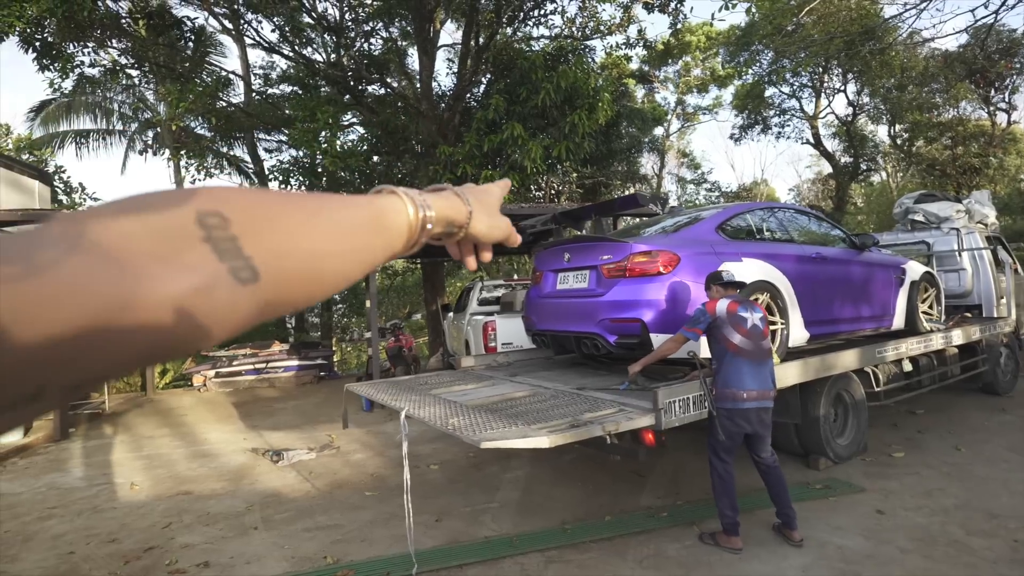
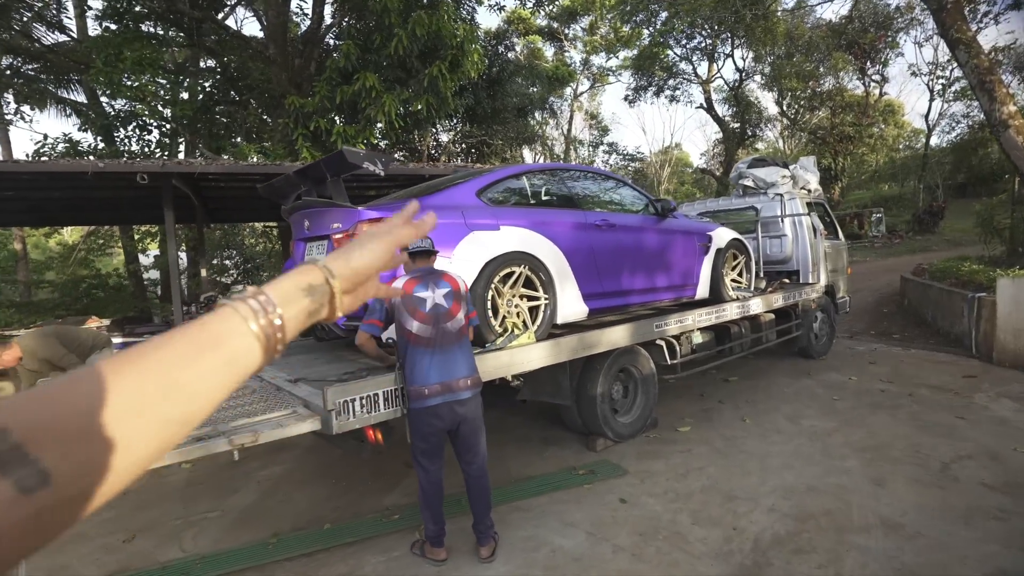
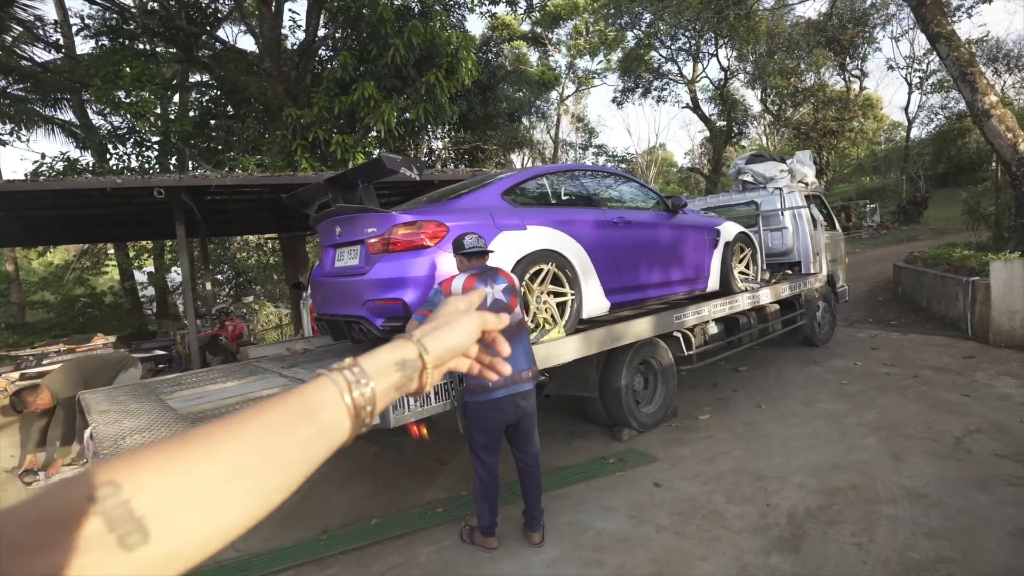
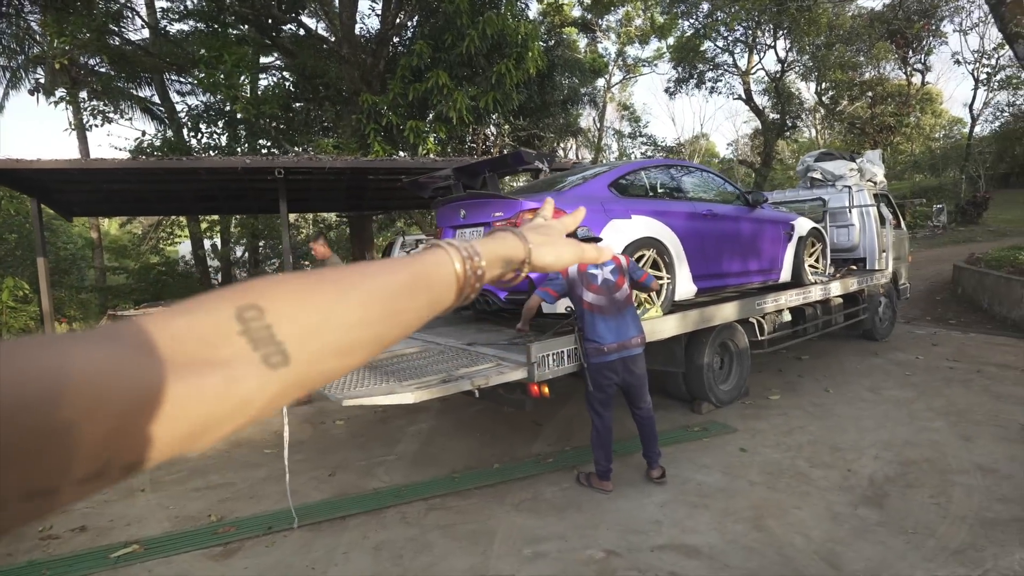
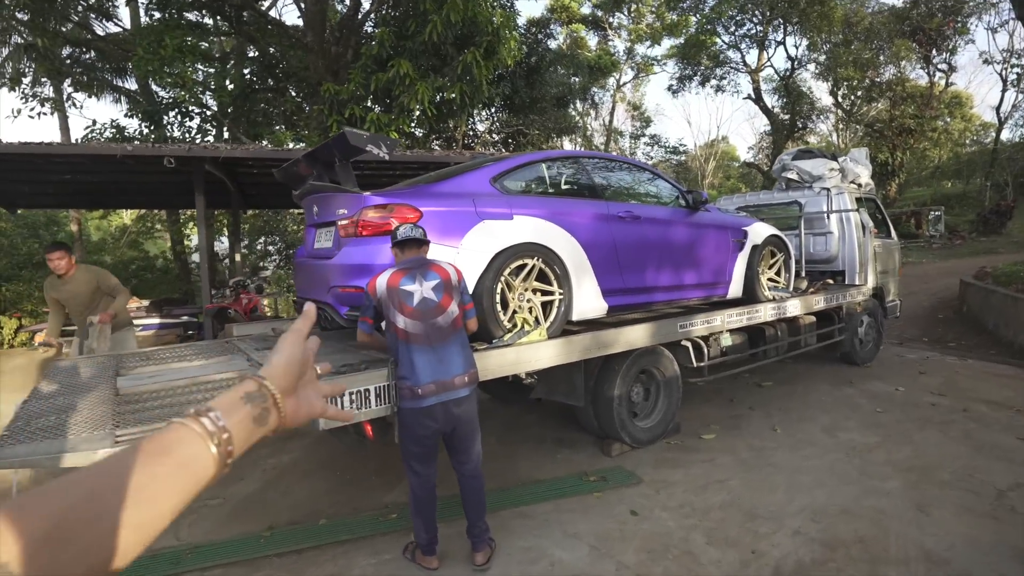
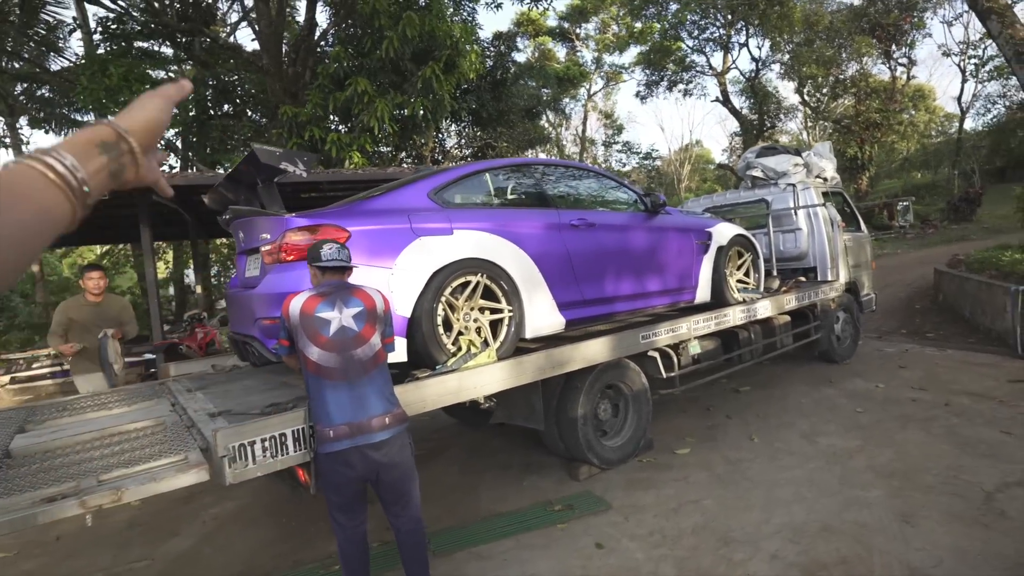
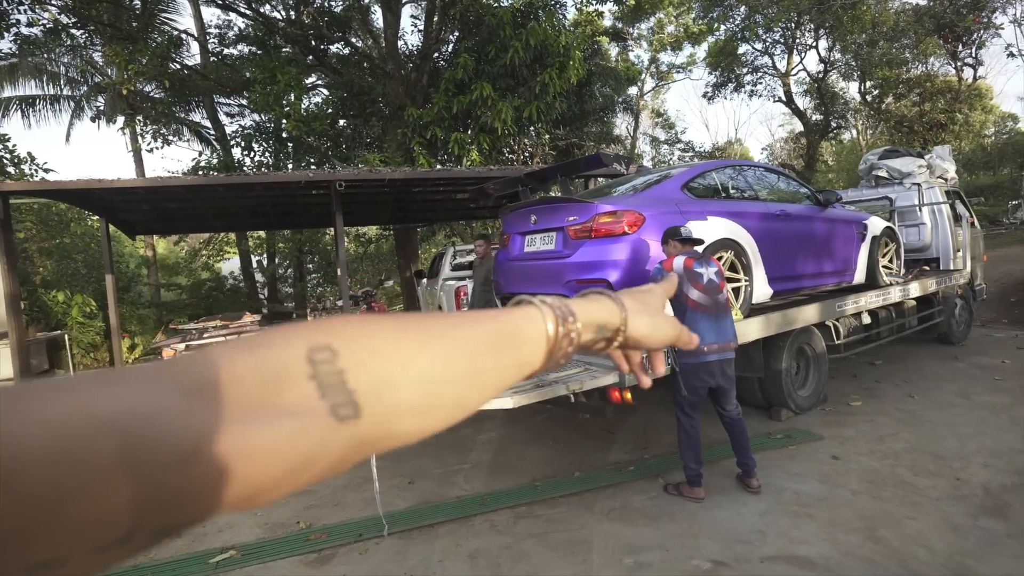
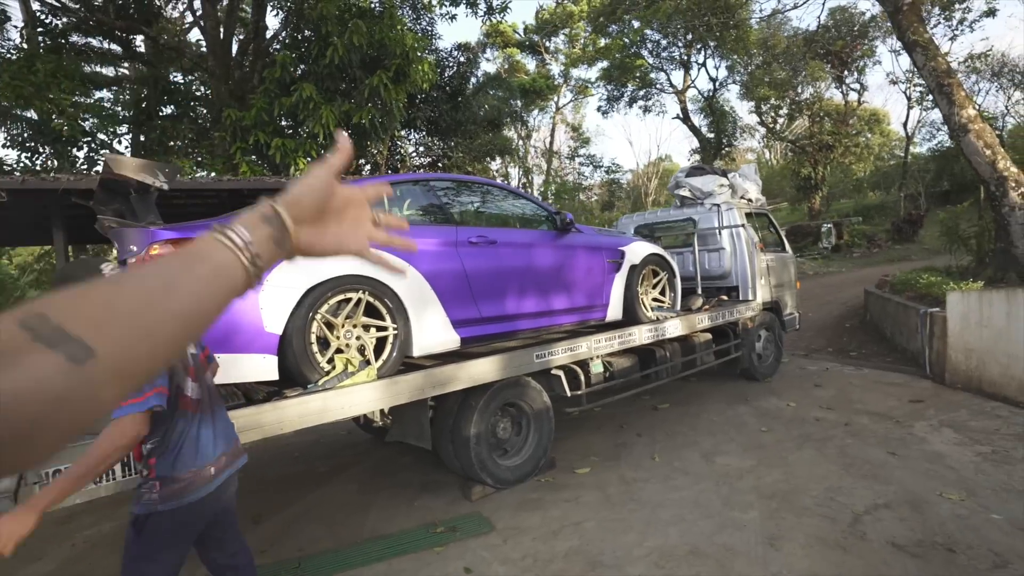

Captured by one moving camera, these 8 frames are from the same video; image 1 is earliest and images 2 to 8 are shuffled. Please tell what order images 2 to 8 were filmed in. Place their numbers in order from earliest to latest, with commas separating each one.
7, 4, 3, 2, 5, 6, 8
